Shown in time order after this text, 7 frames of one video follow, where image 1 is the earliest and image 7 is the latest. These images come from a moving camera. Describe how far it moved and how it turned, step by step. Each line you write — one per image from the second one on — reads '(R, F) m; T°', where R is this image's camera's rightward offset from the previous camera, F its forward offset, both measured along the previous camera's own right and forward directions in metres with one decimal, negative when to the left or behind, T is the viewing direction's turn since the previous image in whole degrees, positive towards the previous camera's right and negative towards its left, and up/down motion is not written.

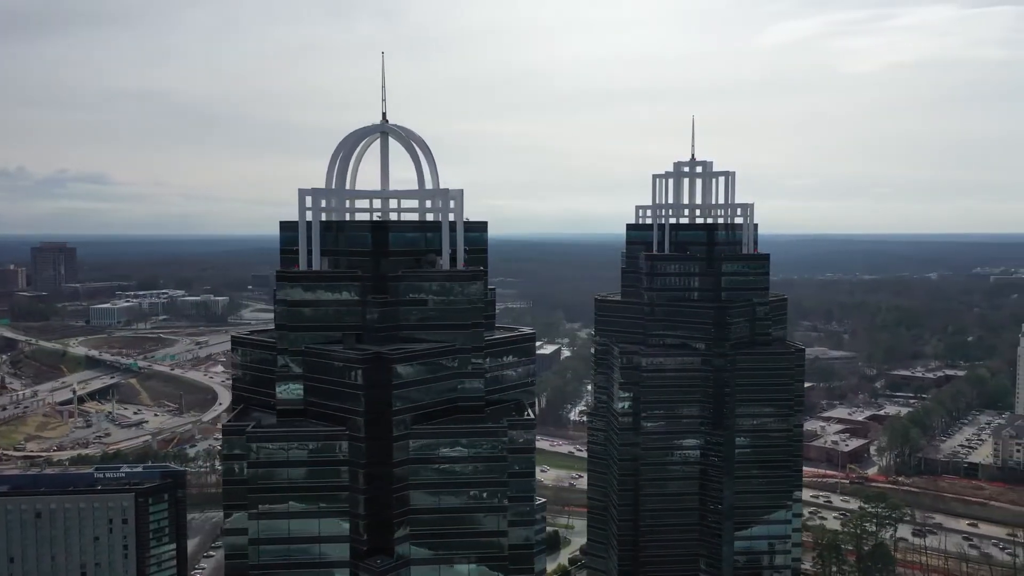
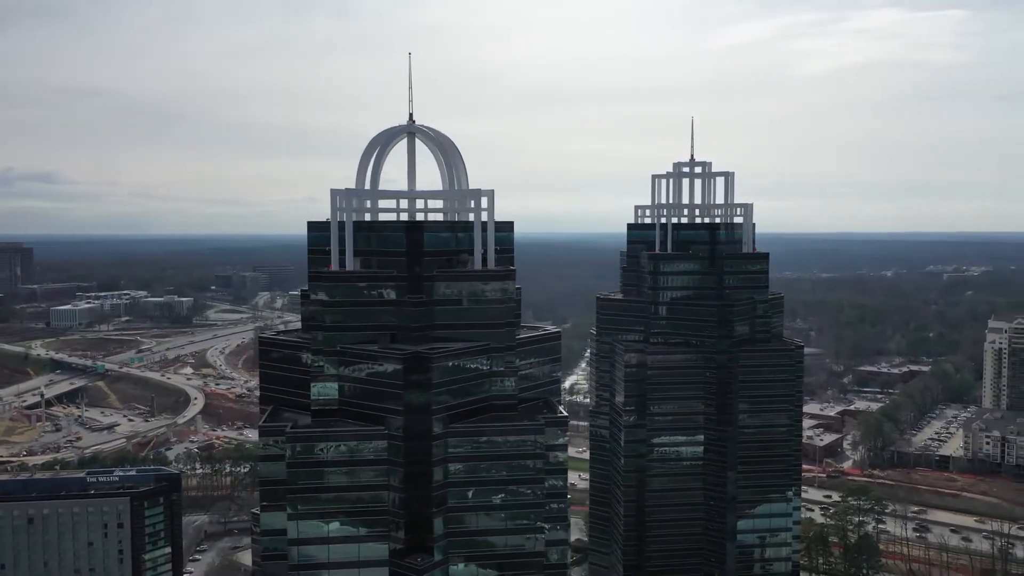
(-2.5, -0.3) m; +3°
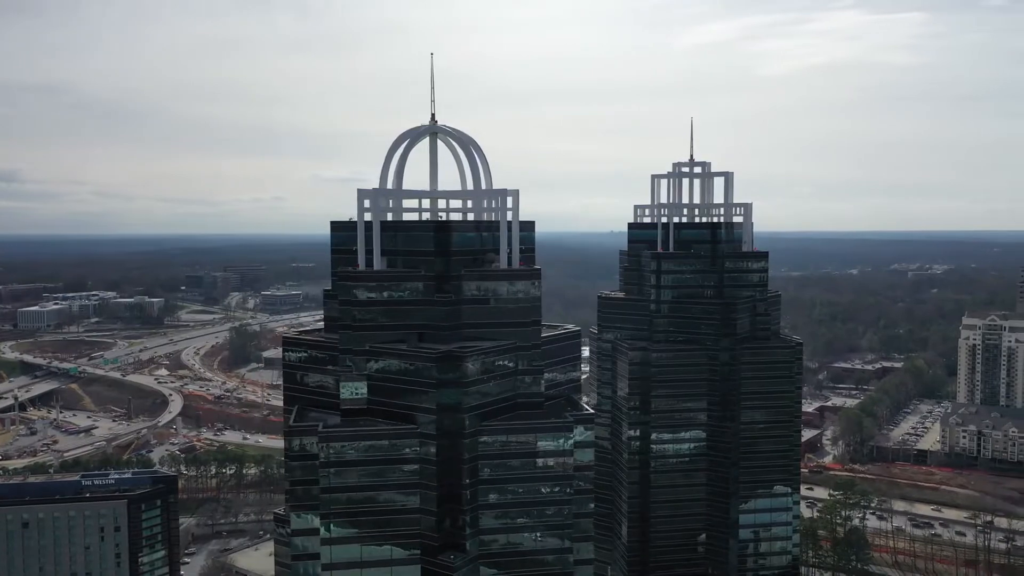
(-2.0, -0.2) m; +2°
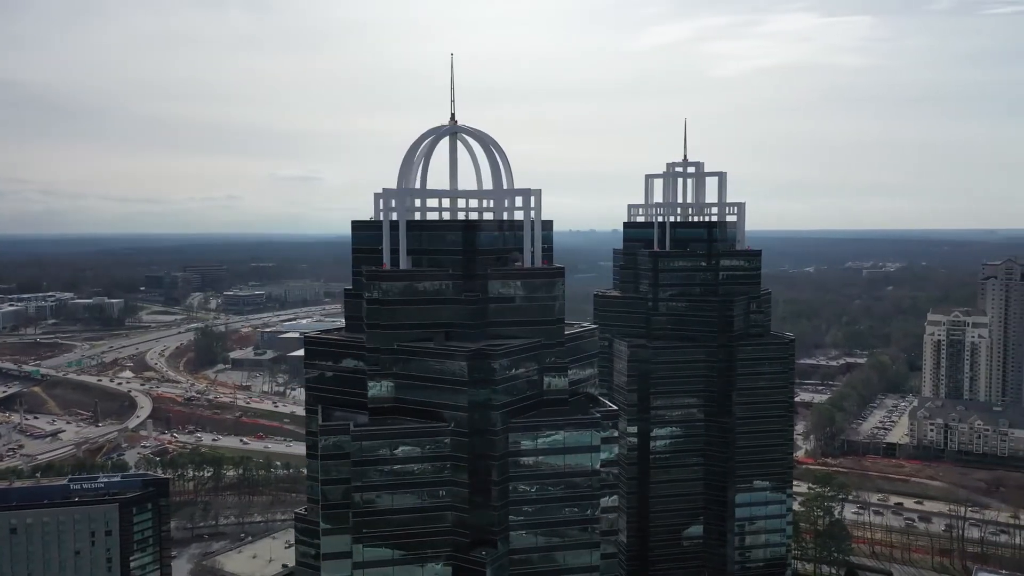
(-2.3, -0.3) m; +3°
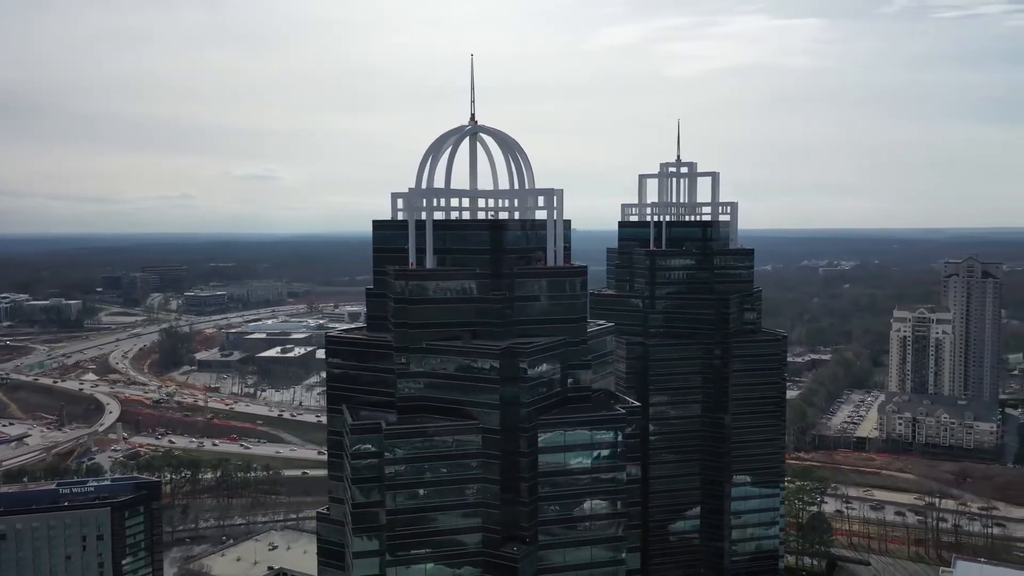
(-2.3, -0.3) m; +3°
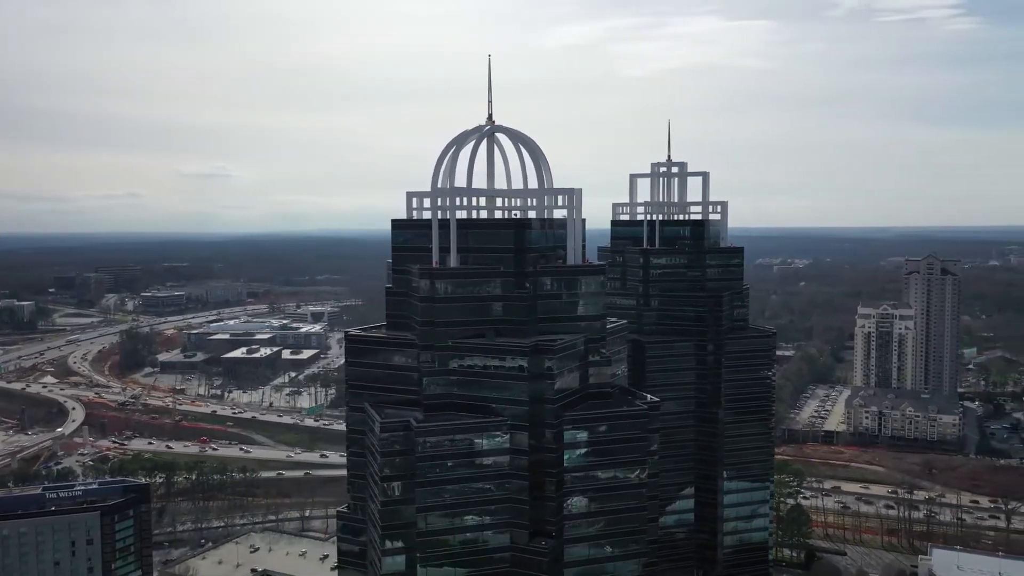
(-2.3, -0.3) m; +3°
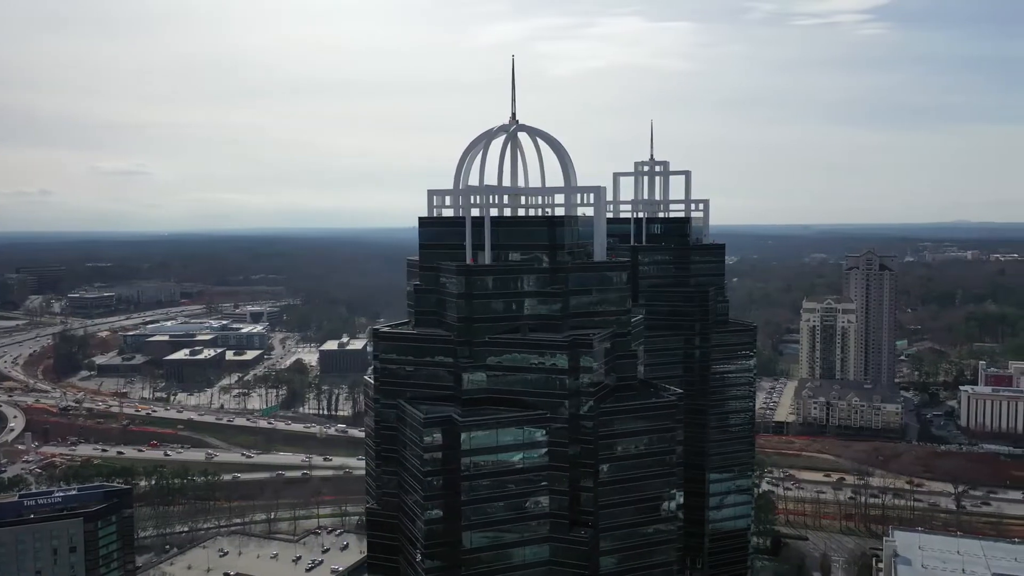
(-3.6, -0.5) m; +5°
